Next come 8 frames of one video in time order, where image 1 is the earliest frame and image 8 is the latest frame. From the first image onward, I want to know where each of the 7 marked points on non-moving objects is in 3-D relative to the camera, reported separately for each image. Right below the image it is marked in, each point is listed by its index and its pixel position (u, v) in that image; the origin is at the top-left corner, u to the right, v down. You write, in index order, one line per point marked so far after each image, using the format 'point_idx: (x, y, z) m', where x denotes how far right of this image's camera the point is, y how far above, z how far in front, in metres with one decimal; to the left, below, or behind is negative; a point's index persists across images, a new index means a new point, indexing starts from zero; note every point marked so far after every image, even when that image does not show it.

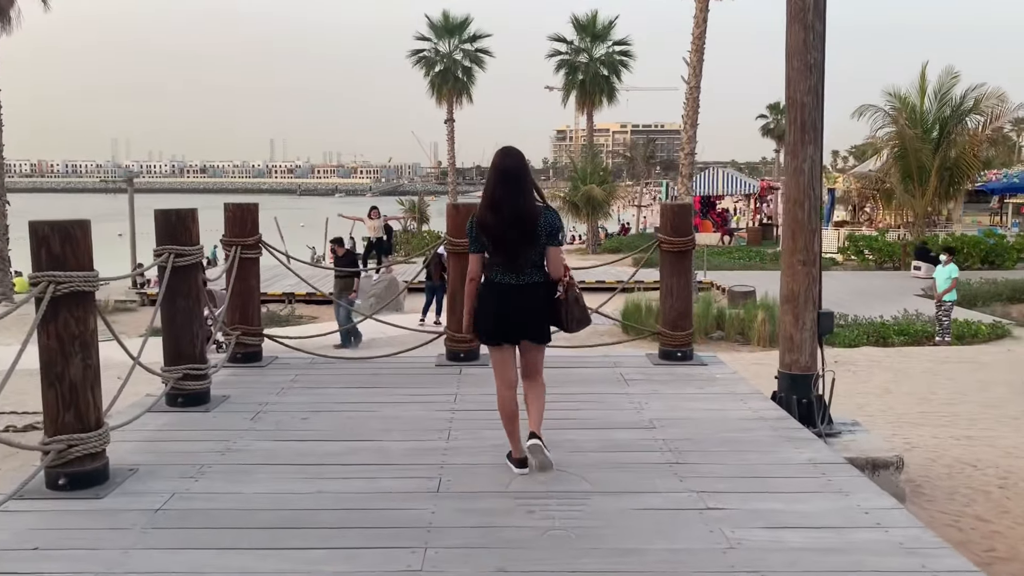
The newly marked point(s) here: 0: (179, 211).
0: (-1.8, +0.4, +4.9) m
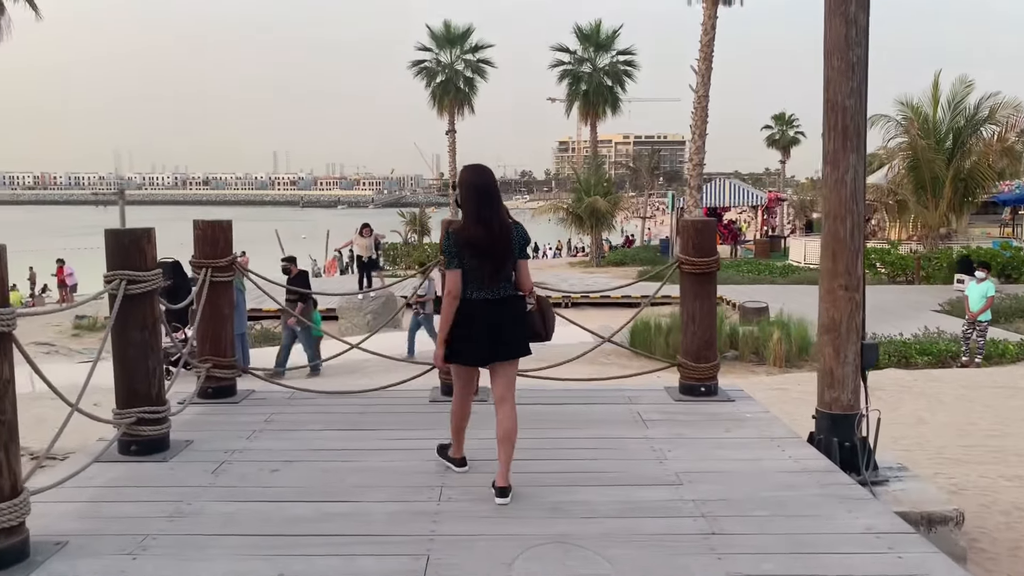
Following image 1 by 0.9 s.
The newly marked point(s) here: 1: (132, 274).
0: (-1.8, +0.3, +4.2) m
1: (-1.8, +0.1, +4.2) m
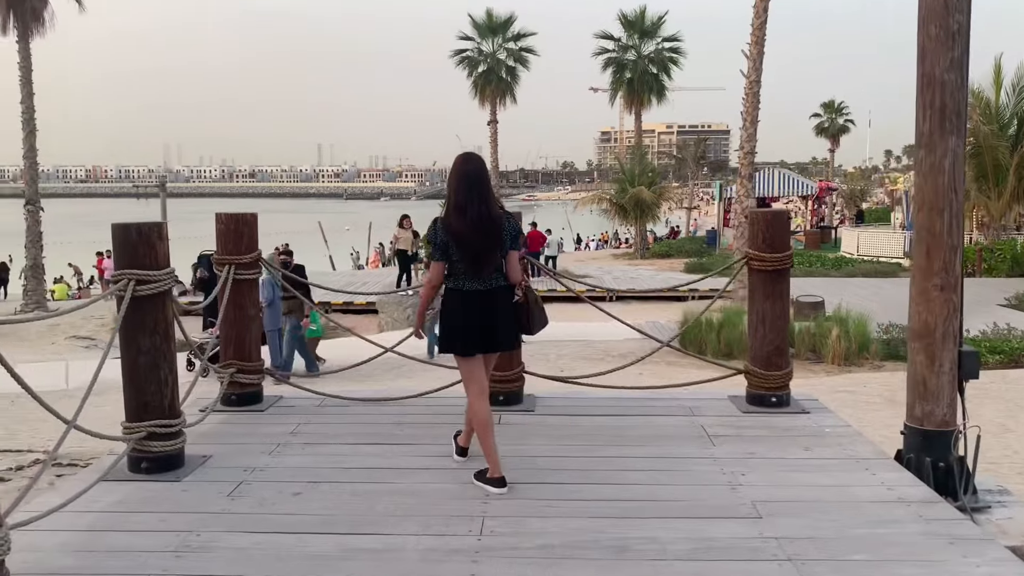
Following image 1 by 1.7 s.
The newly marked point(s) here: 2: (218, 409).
0: (-1.6, +0.3, +3.8) m
1: (-1.6, +0.1, +3.8) m
2: (-1.6, -0.7, +4.9) m
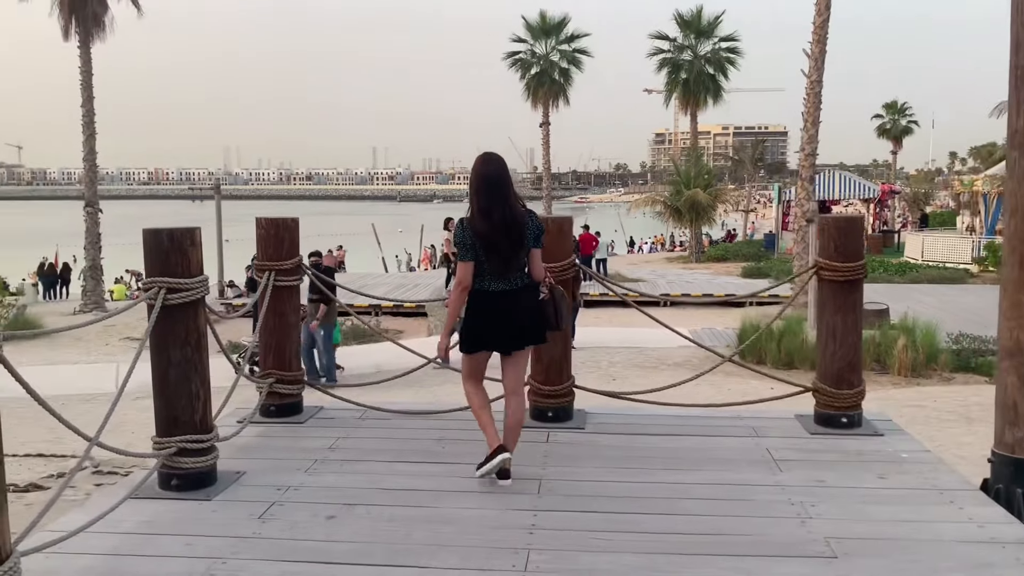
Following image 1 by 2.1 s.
0: (-1.4, +0.2, +3.6) m
1: (-1.4, 0.0, +3.6) m
2: (-1.4, -0.7, +4.7) m
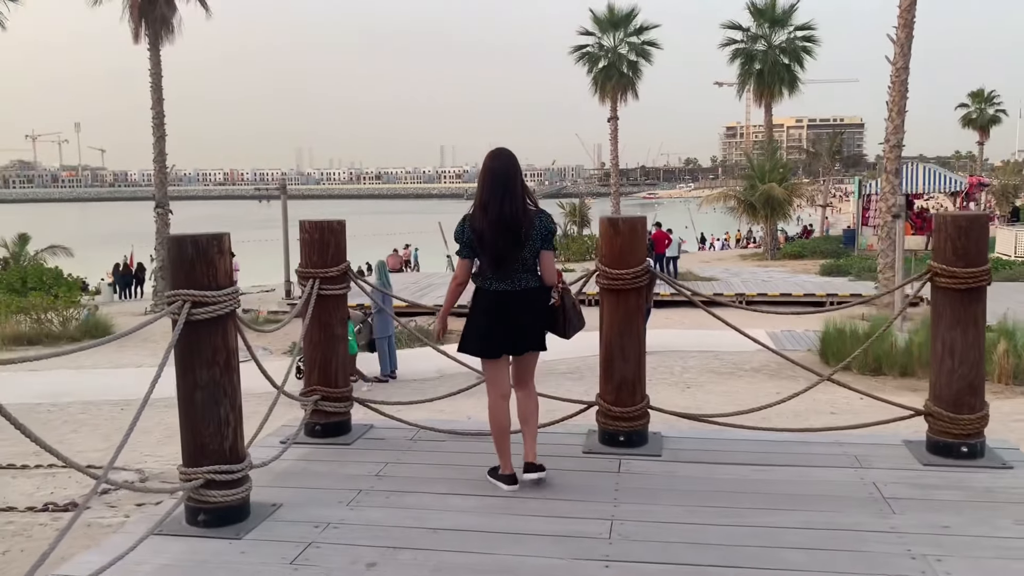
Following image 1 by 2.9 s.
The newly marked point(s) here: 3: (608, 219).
0: (-1.1, +0.2, +3.3) m
1: (-1.1, 0.0, +3.2) m
2: (-1.0, -0.8, +4.3) m
3: (+0.4, +0.3, +4.1) m
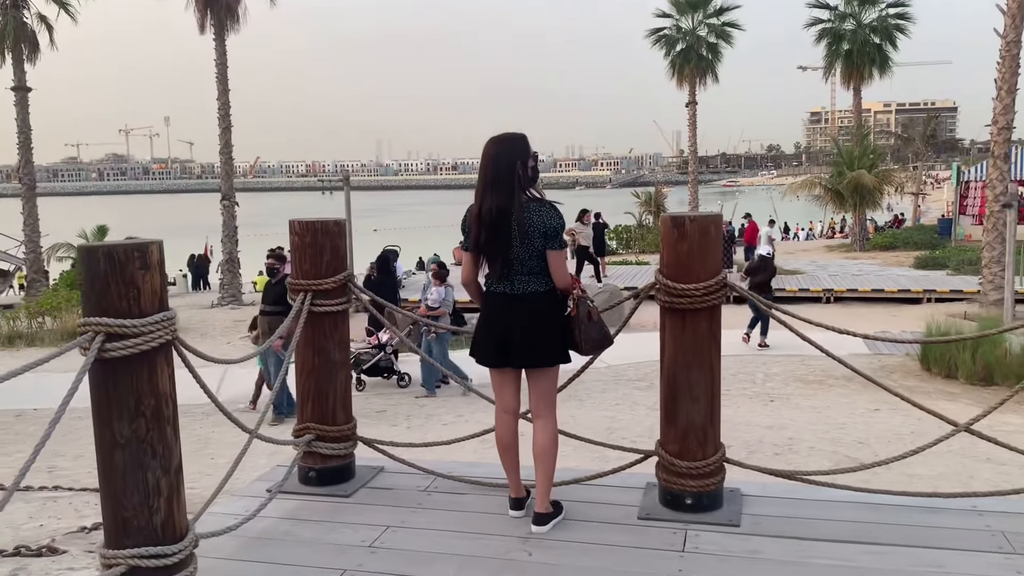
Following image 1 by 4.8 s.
0: (-1.1, +0.1, +2.4) m
1: (-1.1, -0.1, +2.4) m
2: (-0.9, -0.8, +3.5) m
3: (+0.6, +0.2, +3.2) m
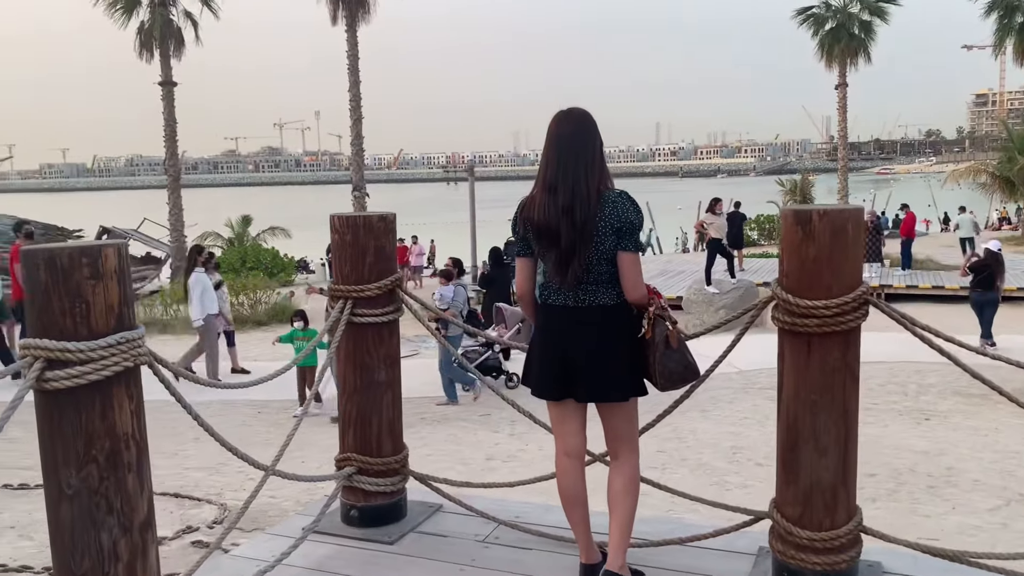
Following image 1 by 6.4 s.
0: (-1.0, +0.1, +1.9) m
1: (-1.0, -0.1, +1.9) m
2: (-0.6, -0.8, +3.0) m
3: (+0.8, +0.2, +2.4) m
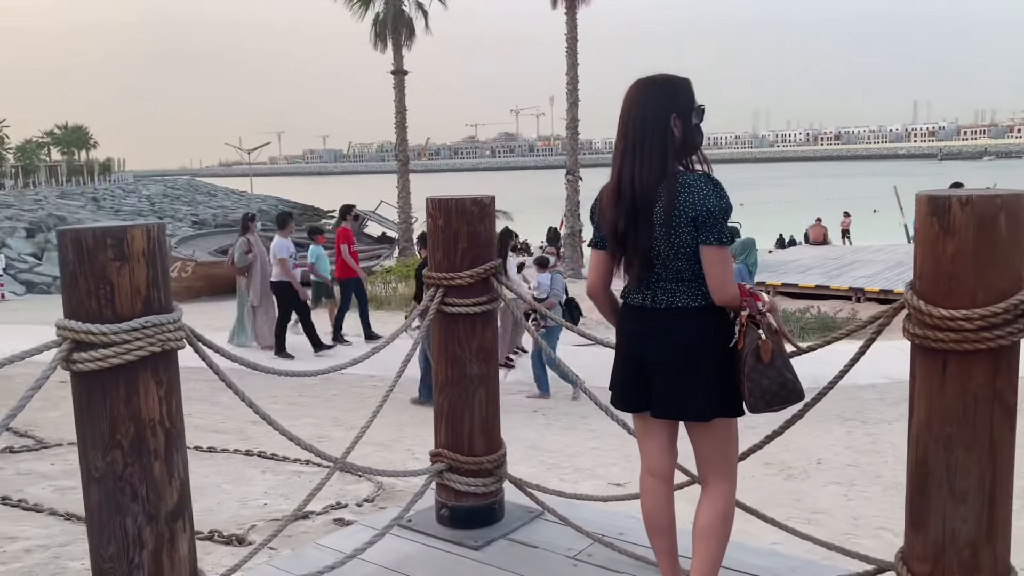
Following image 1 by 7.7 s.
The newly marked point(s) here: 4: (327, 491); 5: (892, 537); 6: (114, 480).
0: (-0.9, +0.1, +1.9) m
1: (-0.9, -0.1, +1.9) m
2: (-0.3, -0.8, +2.9) m
3: (+0.9, +0.2, +1.9) m
4: (-1.1, -1.2, +5.3) m
5: (+2.0, -1.3, +4.6) m
6: (-0.9, -0.4, +2.0) m
